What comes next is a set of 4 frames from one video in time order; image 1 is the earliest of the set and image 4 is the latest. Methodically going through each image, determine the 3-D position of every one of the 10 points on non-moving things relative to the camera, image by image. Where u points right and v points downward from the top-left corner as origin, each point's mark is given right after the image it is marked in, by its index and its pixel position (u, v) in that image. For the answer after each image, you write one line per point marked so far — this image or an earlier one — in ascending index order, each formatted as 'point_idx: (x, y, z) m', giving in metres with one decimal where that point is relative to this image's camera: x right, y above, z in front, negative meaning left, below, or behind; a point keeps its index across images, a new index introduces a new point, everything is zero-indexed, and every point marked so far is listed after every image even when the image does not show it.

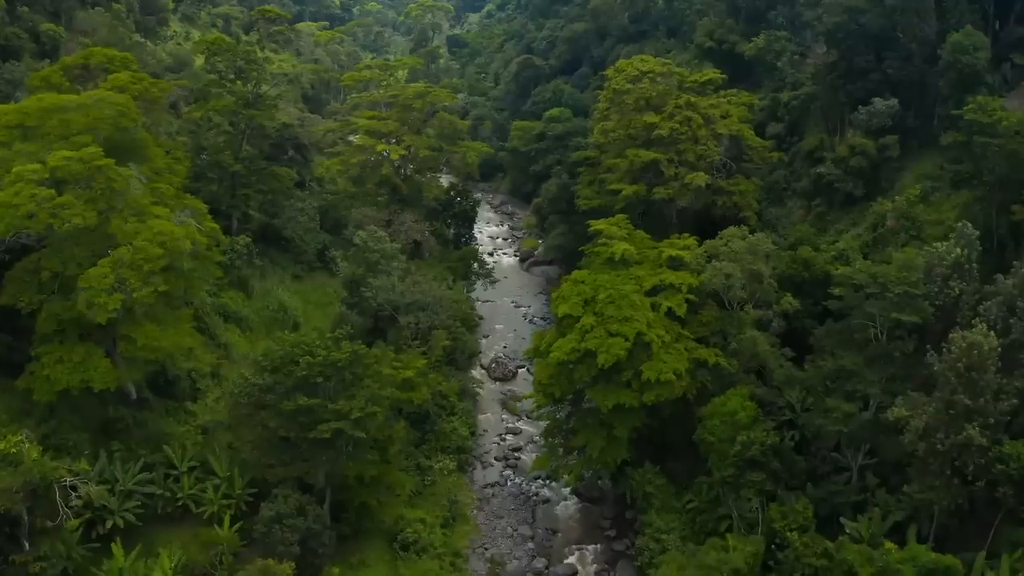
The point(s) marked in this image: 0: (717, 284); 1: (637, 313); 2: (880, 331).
0: (+4.8, +0.1, +18.6) m
1: (+2.8, -0.6, +17.8) m
2: (+7.9, -1.0, +17.1) m
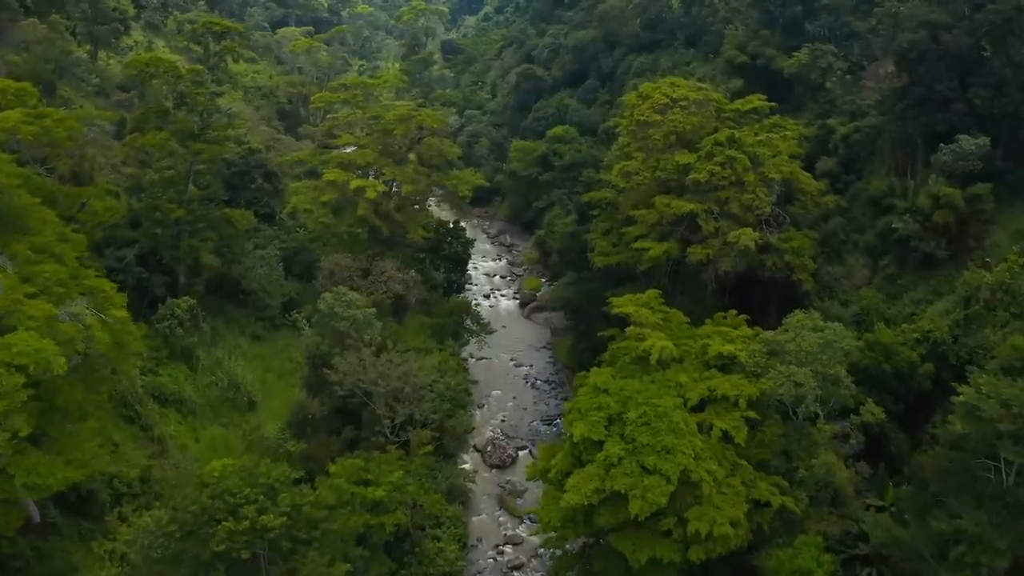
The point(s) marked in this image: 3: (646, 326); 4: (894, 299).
0: (+4.8, -1.9, +14.1) m
1: (+2.8, -2.5, +13.3) m
2: (+7.9, -3.0, +12.6) m
3: (+2.7, -0.8, +15.7) m
4: (+9.2, -0.3, +19.2) m
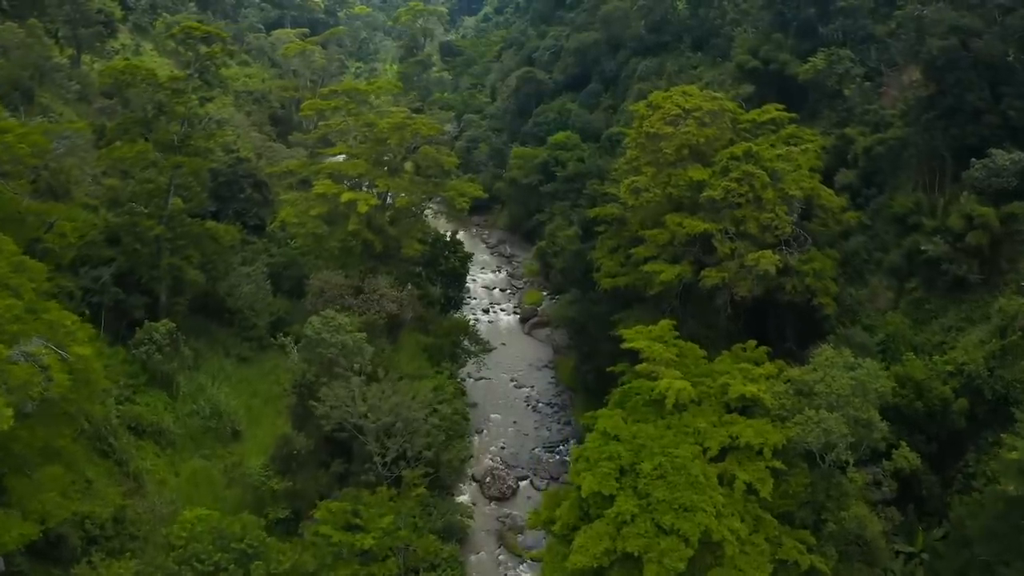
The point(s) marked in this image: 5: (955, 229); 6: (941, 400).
0: (+4.8, -2.5, +12.8) m
1: (+2.8, -3.1, +12.0) m
2: (+8.0, -3.6, +11.3) m
3: (+2.7, -1.3, +14.4) m
4: (+9.3, -0.8, +17.9) m
5: (+10.0, +1.4, +17.9) m
6: (+8.3, -2.1, +15.3) m
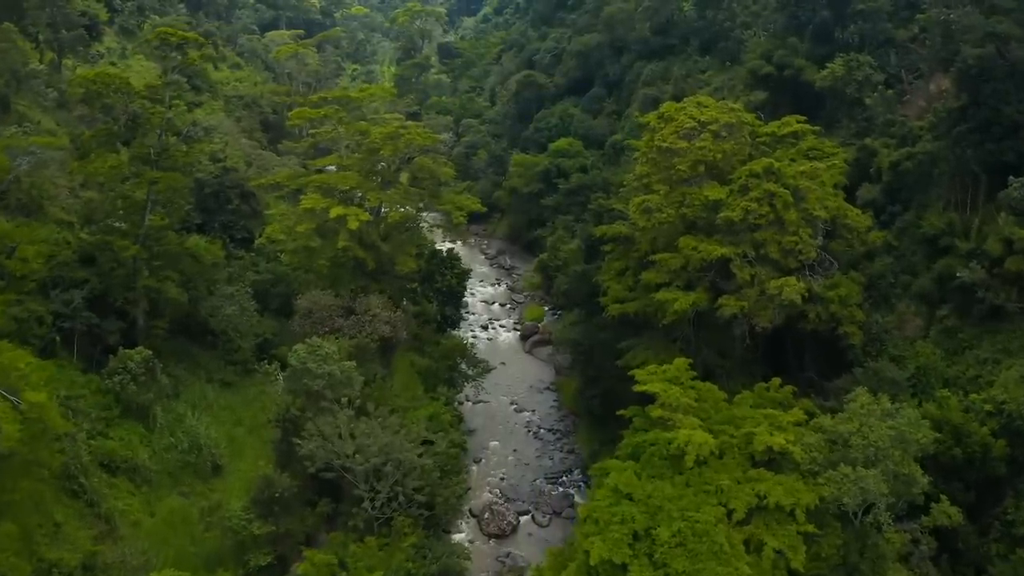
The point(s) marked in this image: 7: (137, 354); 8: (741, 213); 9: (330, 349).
0: (+4.9, -3.1, +11.4) m
1: (+2.9, -3.7, +10.6) m
2: (+8.0, -4.2, +10.0) m
3: (+2.7, -1.9, +13.1) m
4: (+9.3, -1.4, +16.6) m
5: (+10.0, +0.8, +16.5) m
6: (+8.3, -2.7, +13.9) m
7: (-9.1, -1.6, +19.4) m
8: (+4.7, +1.5, +16.3) m
9: (-4.2, -1.4, +18.3) m
